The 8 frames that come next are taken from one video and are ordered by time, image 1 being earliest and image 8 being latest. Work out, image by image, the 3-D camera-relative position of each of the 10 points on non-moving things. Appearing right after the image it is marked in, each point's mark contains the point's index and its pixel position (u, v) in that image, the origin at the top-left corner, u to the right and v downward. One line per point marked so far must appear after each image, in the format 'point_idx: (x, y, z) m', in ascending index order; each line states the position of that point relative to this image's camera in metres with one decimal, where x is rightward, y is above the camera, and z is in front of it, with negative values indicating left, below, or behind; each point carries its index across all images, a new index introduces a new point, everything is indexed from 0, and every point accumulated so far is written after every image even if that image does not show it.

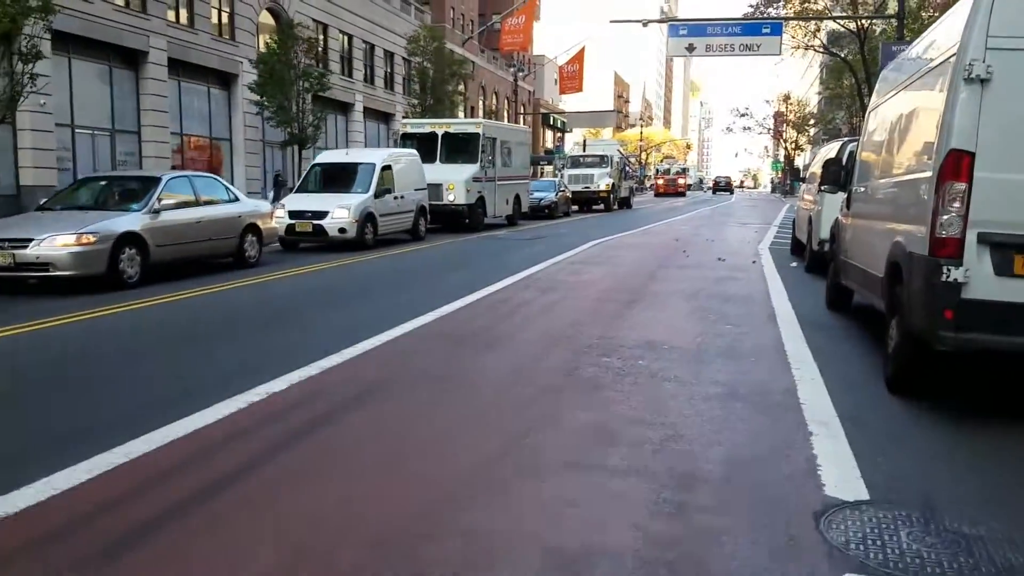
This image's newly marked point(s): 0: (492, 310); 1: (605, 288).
0: (-0.2, -0.2, +10.5) m
1: (+1.4, 0.0, +12.2) m
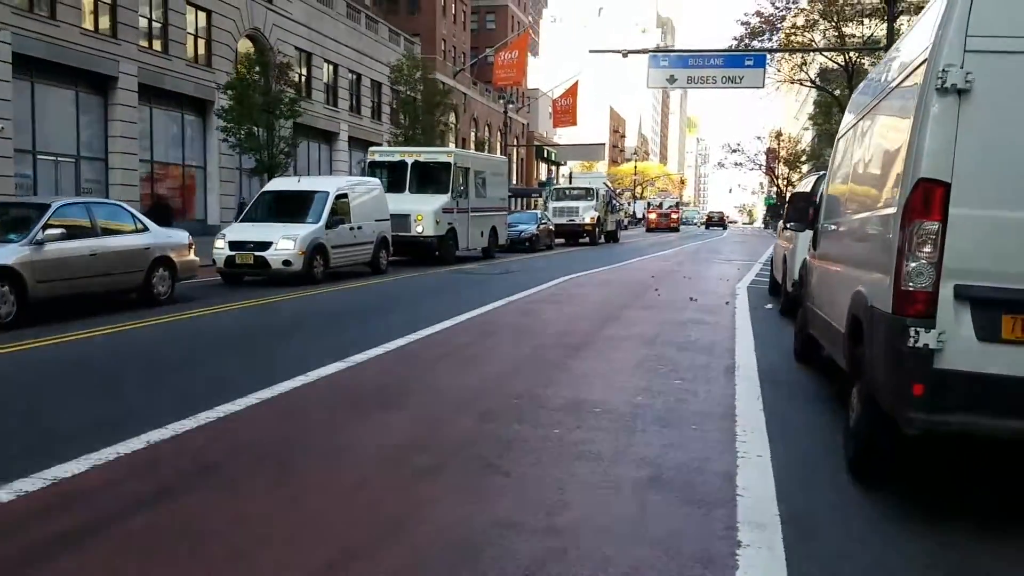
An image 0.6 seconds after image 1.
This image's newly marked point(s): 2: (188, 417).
0: (-1.0, -0.7, +9.3) m
1: (+0.6, -0.6, +11.0) m
2: (-2.3, -0.9, +6.5) m
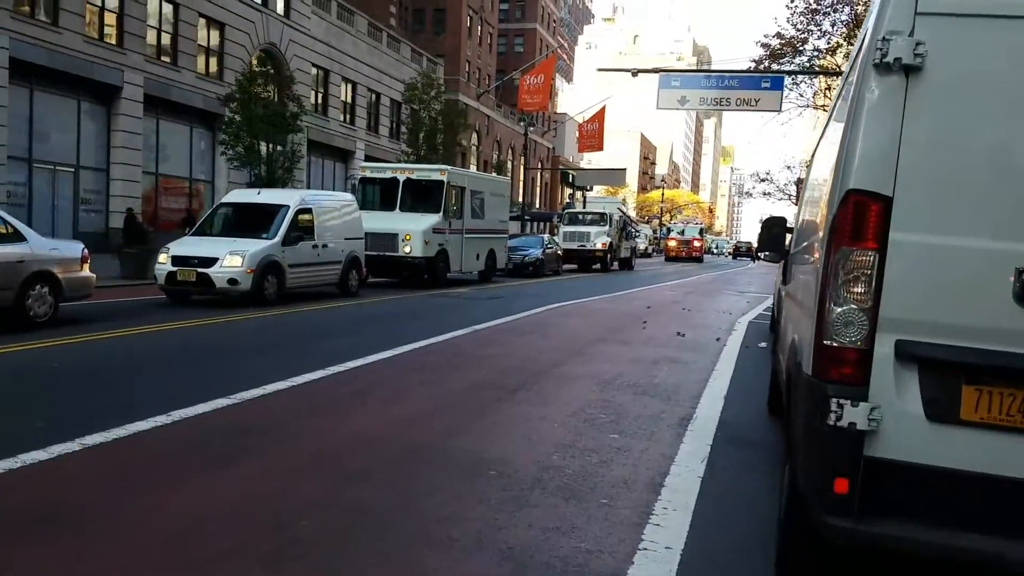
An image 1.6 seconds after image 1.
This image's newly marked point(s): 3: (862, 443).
0: (-1.7, -0.9, +8.2) m
1: (-0.1, -0.9, +9.8) m
2: (-3.1, -1.1, +5.4) m
3: (+1.3, -0.6, +3.2) m
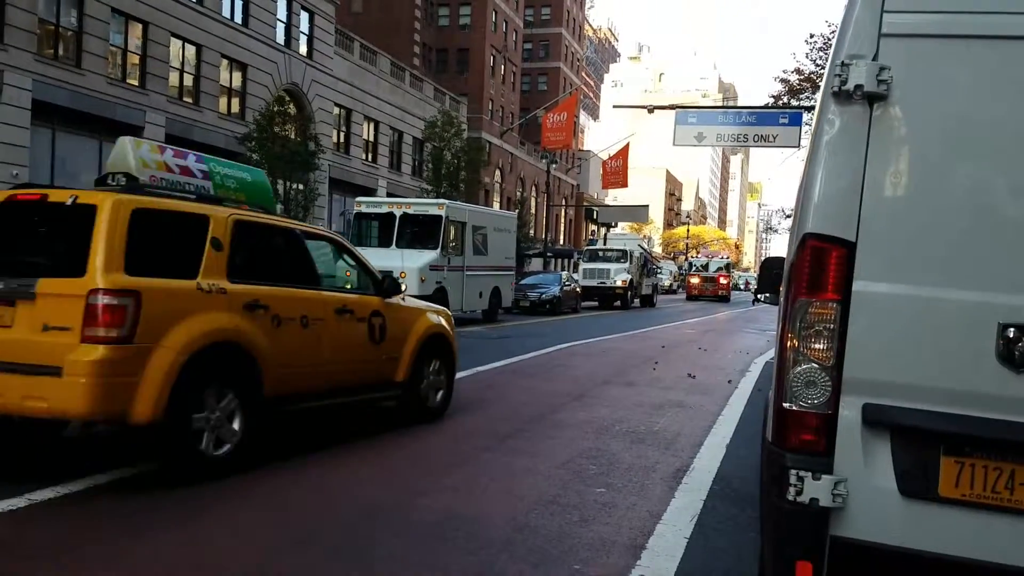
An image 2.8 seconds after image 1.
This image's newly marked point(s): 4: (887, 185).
0: (-1.8, -1.3, +7.9) m
1: (-0.1, -1.4, +9.4) m
2: (-3.3, -1.3, +5.1) m
3: (+1.1, -0.8, +2.8) m
4: (+1.2, +0.3, +2.7) m
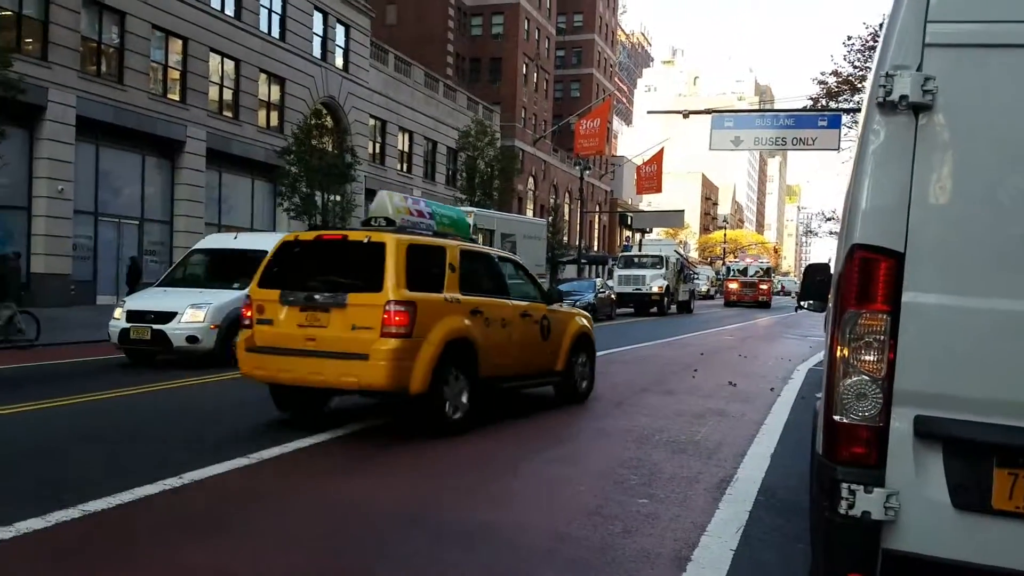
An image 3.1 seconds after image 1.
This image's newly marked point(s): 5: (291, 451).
0: (-1.4, -1.4, +8.0) m
1: (+0.3, -1.5, +9.4) m
2: (-3.0, -1.4, +5.3) m
3: (+1.2, -0.8, +2.8) m
4: (+1.4, +0.3, +2.7) m
5: (-1.9, -1.4, +7.4) m
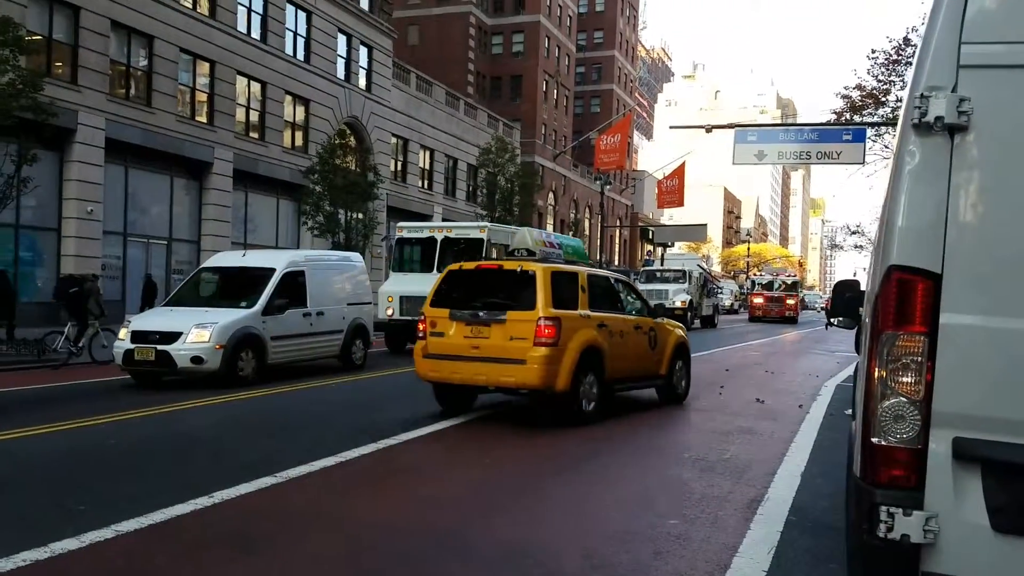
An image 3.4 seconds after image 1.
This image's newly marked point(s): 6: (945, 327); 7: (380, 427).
0: (-1.1, -1.6, +8.0) m
1: (+0.6, -1.7, +9.4) m
2: (-2.9, -1.6, +5.3) m
3: (+1.3, -0.9, +2.8) m
4: (+1.5, +0.2, +2.7) m
5: (-1.7, -1.6, +7.4) m
6: (+1.4, -0.1, +2.7) m
7: (-1.5, -1.6, +9.6) m
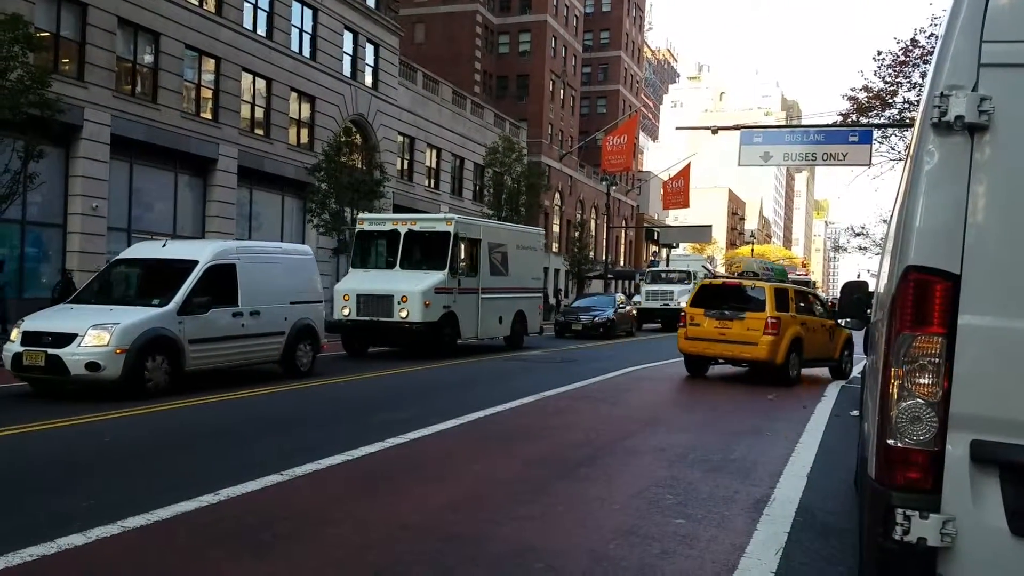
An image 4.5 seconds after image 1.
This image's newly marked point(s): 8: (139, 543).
0: (-1.1, -1.6, +8.0) m
1: (+0.7, -1.7, +9.4) m
2: (-2.8, -1.6, +5.3) m
3: (+1.4, -0.9, +2.7) m
4: (+1.5, +0.2, +2.7) m
5: (-1.6, -1.6, +7.4) m
6: (+1.5, -0.1, +2.7) m
7: (-1.5, -1.6, +9.6) m
8: (-2.3, -1.6, +5.2) m
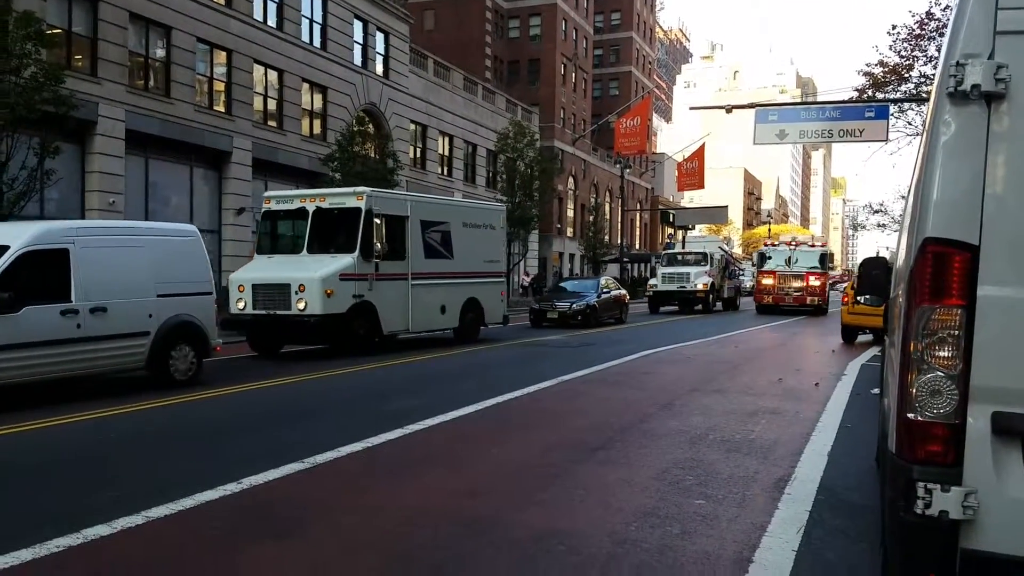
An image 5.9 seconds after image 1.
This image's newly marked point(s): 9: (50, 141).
0: (-0.9, -1.5, +8.0) m
1: (+0.9, -1.5, +9.4) m
2: (-2.7, -1.5, +5.4) m
3: (+1.4, -0.8, +2.7) m
4: (+1.6, +0.3, +2.6) m
5: (-1.4, -1.5, +7.4) m
6: (+1.5, 0.0, +2.7) m
7: (-1.2, -1.4, +9.6) m
8: (-2.2, -1.6, +5.3) m
9: (-8.7, +2.8, +15.9) m
